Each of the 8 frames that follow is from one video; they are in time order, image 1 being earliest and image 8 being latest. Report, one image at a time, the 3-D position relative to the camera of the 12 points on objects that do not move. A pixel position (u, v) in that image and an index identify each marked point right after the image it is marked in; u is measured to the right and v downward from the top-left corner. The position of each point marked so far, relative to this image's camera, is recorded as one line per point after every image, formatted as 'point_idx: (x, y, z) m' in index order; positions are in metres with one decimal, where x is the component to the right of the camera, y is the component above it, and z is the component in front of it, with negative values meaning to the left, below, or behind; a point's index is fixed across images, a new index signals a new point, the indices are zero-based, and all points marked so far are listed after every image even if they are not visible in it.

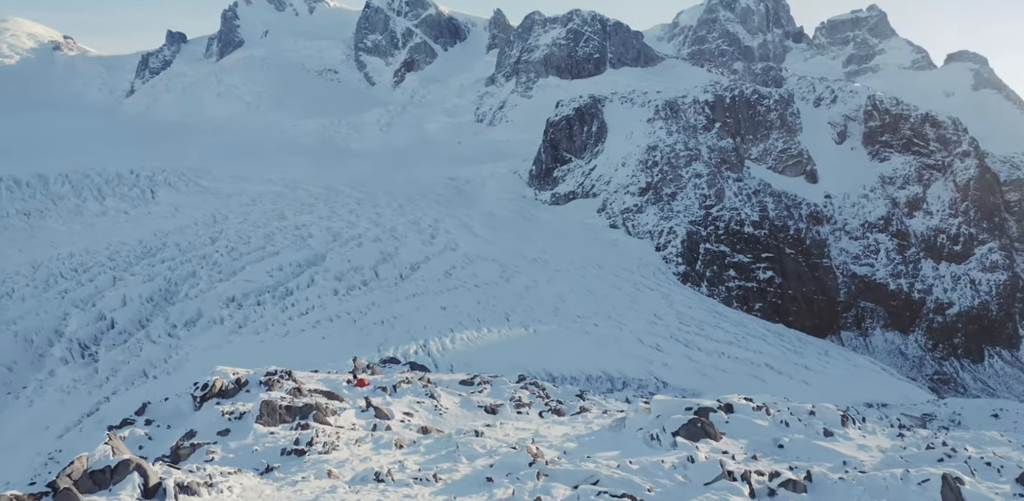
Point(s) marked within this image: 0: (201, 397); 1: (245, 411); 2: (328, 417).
0: (-7.4, -3.6, +18.6) m
1: (-6.1, -3.7, +17.4) m
2: (-4.3, -3.9, +18.1) m
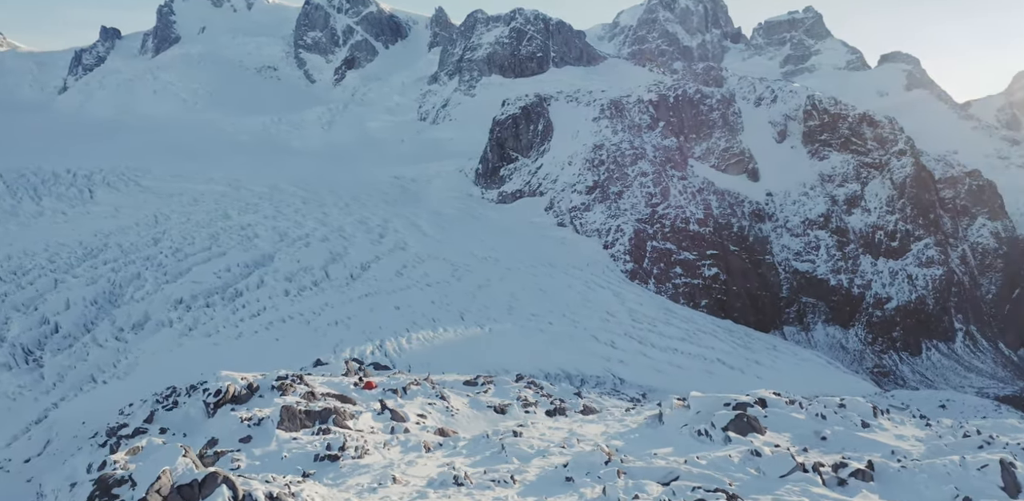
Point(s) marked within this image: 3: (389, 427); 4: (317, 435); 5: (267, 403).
0: (-7.0, -3.7, +18.2) m
1: (-5.5, -3.7, +17.1) m
2: (-3.8, -3.9, +17.8) m
3: (-3.0, -4.2, +18.4) m
4: (-4.2, -4.0, +16.6) m
5: (-5.8, -3.7, +18.4) m
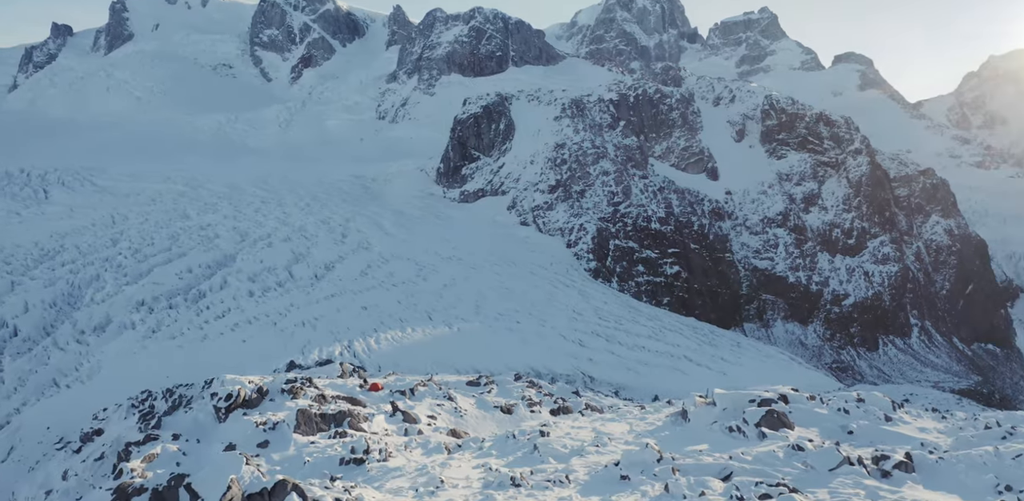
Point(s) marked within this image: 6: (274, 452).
0: (-6.6, -3.7, +17.9) m
1: (-5.1, -3.7, +16.8) m
2: (-3.4, -4.0, +17.7) m
3: (-2.6, -4.2, +18.4) m
4: (-3.8, -4.0, +16.5) m
5: (-5.4, -3.7, +18.1) m
6: (-4.9, -4.1, +15.9) m
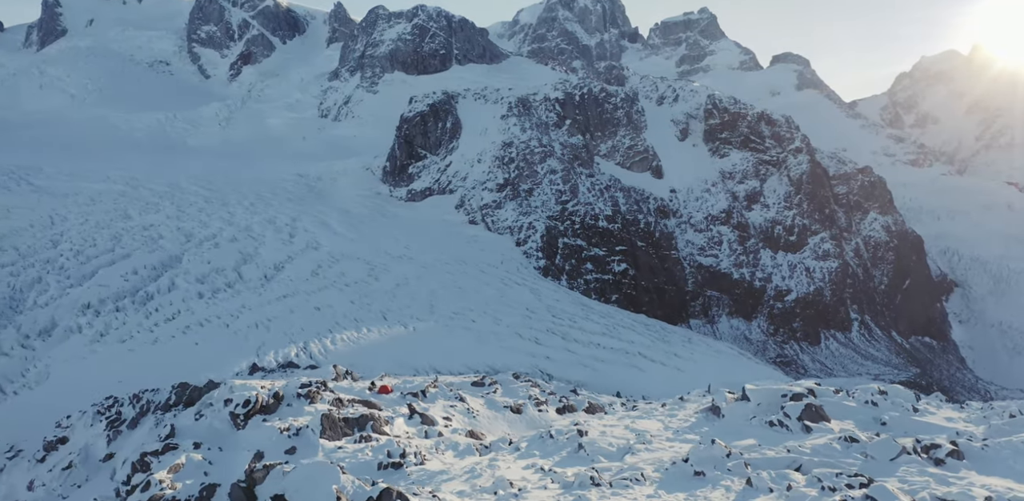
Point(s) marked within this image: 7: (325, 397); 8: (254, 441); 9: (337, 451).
0: (-6.1, -3.7, +17.6) m
1: (-4.5, -3.8, +16.6) m
2: (-2.9, -4.0, +17.6) m
3: (-2.1, -4.2, +18.3) m
4: (-3.1, -4.0, +16.3) m
5: (-4.9, -3.7, +17.9) m
6: (-4.2, -4.2, +15.7) m
7: (-4.5, -3.5, +18.8) m
8: (-5.5, -4.0, +16.4) m
9: (-3.6, -4.1, +15.9) m
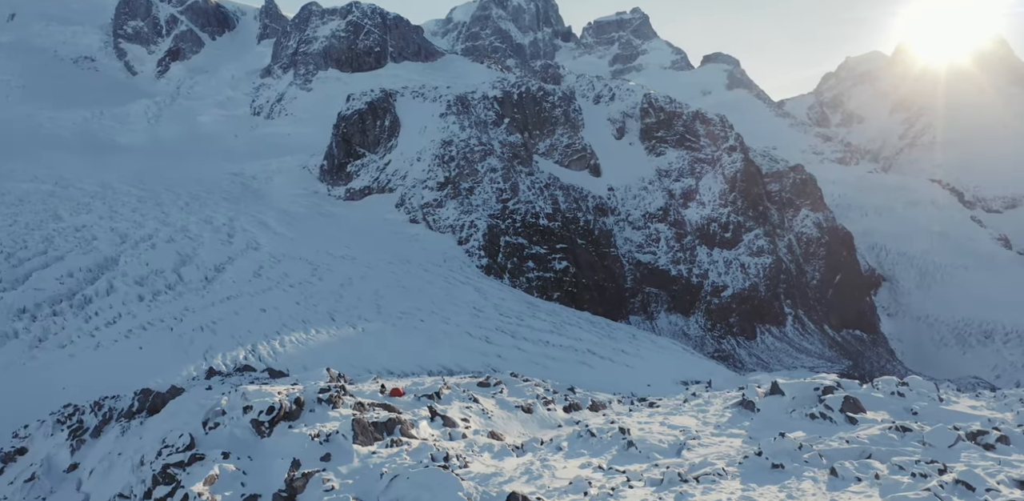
0: (-5.4, -3.8, +17.3) m
1: (-3.8, -3.8, +16.4) m
2: (-2.2, -4.0, +17.5) m
3: (-1.5, -4.2, +18.2) m
4: (-2.4, -4.1, +16.2) m
5: (-4.3, -3.8, +17.6) m
6: (-3.5, -4.2, +15.5) m
7: (-4.0, -3.6, +18.6) m
8: (-4.7, -4.1, +16.1) m
9: (-2.8, -4.1, +15.8) m
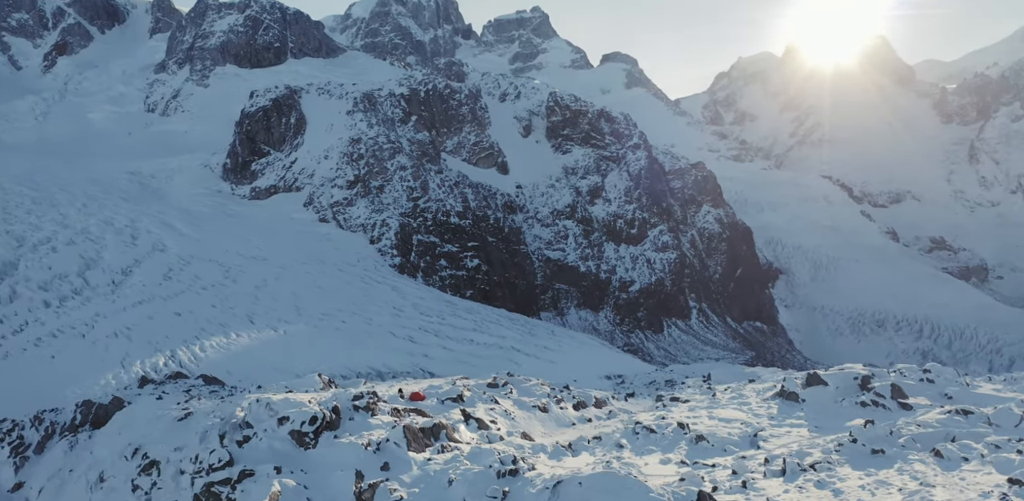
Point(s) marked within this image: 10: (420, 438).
0: (-4.4, -3.9, +16.9) m
1: (-2.7, -3.8, +16.2) m
2: (-1.3, -4.0, +17.4) m
3: (-0.6, -4.3, +18.3) m
4: (-1.3, -4.1, +16.2) m
5: (-3.3, -3.8, +17.4) m
6: (-2.3, -4.3, +15.4) m
7: (-3.1, -3.6, +18.4) m
8: (-3.6, -4.1, +15.9) m
9: (-1.7, -4.2, +15.7) m
10: (-2.0, -3.9, +16.6) m
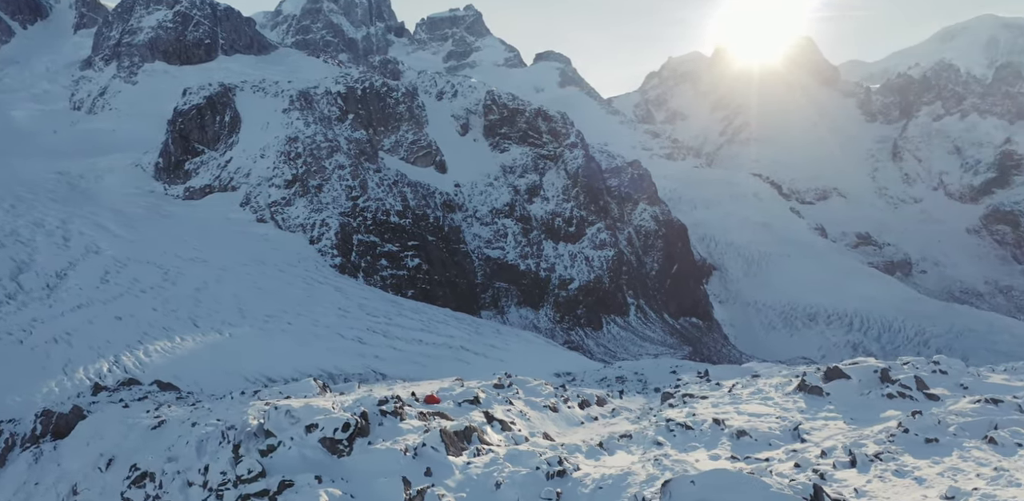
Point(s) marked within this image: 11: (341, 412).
0: (-3.7, -3.9, +16.7) m
1: (-1.9, -3.9, +16.2) m
2: (-0.6, -4.1, +17.5) m
3: (0.0, -4.3, +18.4) m
4: (-0.5, -4.1, +16.3) m
5: (-2.7, -3.9, +17.3) m
6: (-1.5, -4.3, +15.4) m
7: (-2.5, -3.7, +18.3) m
8: (-2.8, -4.2, +15.8) m
9: (-0.9, -4.2, +15.7) m
10: (-1.3, -3.9, +16.6) m
11: (-3.9, -3.5, +17.6) m
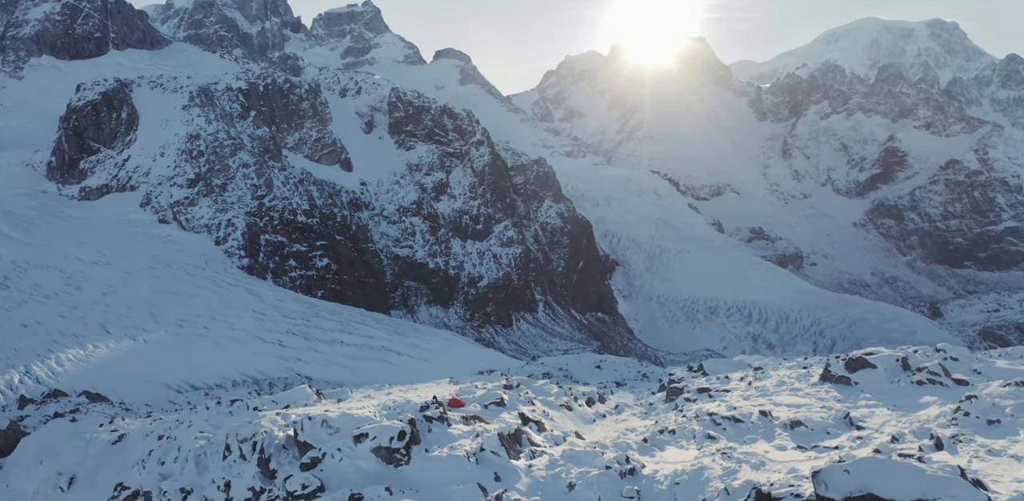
0: (-2.6, -4.0, +16.6) m
1: (-0.8, -4.0, +16.3) m
2: (+0.4, -4.1, +17.7) m
3: (+0.9, -4.3, +18.6) m
4: (+0.6, -4.2, +16.5) m
5: (-1.6, -4.0, +17.3) m
6: (-0.2, -4.4, +15.5) m
7: (-1.6, -3.8, +18.3) m
8: (-1.6, -4.3, +15.7) m
9: (+0.3, -4.3, +15.9) m
10: (-0.2, -4.0, +16.8) m
11: (-2.9, -3.6, +17.4) m
